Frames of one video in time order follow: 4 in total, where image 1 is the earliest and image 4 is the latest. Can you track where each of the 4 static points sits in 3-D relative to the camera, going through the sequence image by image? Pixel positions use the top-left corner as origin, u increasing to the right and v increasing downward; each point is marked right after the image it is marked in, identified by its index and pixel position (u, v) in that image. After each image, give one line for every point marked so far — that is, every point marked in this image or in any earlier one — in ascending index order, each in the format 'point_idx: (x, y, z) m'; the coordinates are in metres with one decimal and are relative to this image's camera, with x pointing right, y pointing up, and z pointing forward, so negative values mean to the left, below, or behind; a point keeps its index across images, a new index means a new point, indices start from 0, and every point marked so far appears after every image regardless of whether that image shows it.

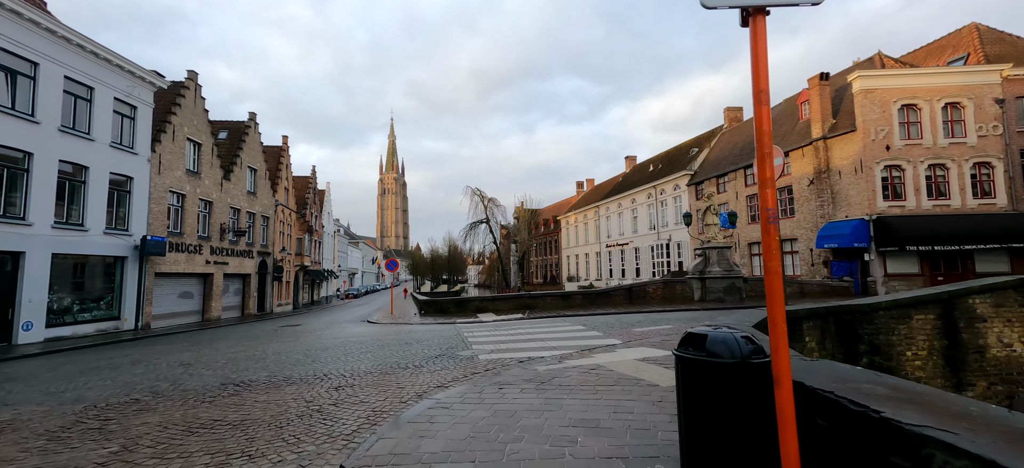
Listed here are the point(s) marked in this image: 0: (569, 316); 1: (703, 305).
0: (+1.7, -2.5, +14.3) m
1: (+6.8, -2.5, +16.9) m
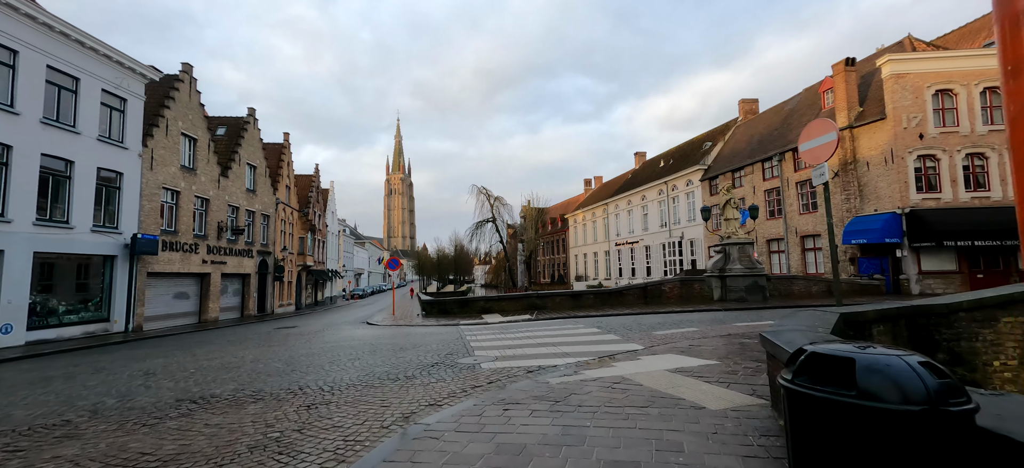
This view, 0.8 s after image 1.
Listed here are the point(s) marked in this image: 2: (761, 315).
0: (+2.0, -2.4, +13.3) m
1: (+7.1, -2.4, +15.8) m
2: (+6.3, -2.1, +11.9) m
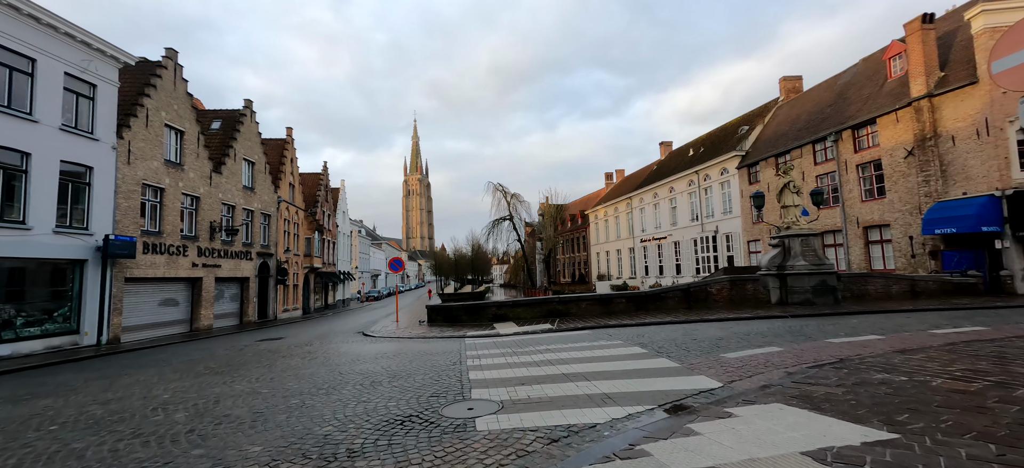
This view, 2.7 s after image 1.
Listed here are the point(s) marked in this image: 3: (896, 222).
0: (+2.4, -2.2, +10.8) m
1: (+7.6, -2.1, +13.1) m
2: (+6.6, -1.8, +9.2) m
3: (+15.0, +0.5, +18.5) m
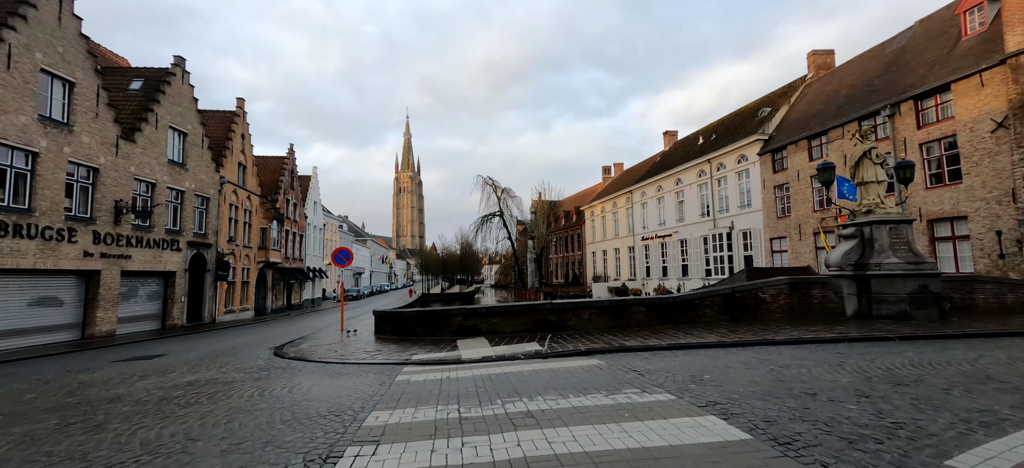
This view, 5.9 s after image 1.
0: (+1.8, -1.8, +6.7) m
1: (+7.0, -1.8, +9.0) m
2: (+6.1, -1.5, +5.2) m
3: (+14.4, +0.6, +14.6) m
